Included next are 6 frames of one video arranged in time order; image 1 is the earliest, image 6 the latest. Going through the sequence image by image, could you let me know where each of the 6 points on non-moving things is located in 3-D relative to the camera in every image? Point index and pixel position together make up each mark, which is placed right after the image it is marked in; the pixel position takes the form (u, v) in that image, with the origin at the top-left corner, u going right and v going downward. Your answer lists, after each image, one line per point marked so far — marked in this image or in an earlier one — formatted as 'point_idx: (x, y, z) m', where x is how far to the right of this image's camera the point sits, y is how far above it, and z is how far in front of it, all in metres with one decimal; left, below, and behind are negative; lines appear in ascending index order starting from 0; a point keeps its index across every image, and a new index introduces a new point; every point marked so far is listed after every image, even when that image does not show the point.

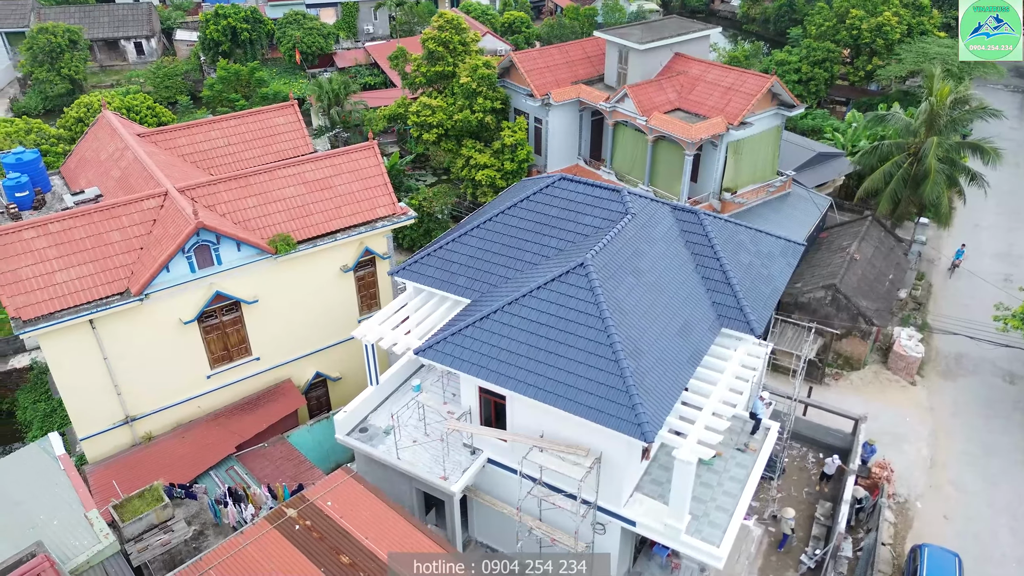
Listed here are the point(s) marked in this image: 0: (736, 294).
0: (+5.8, -0.2, +18.8) m
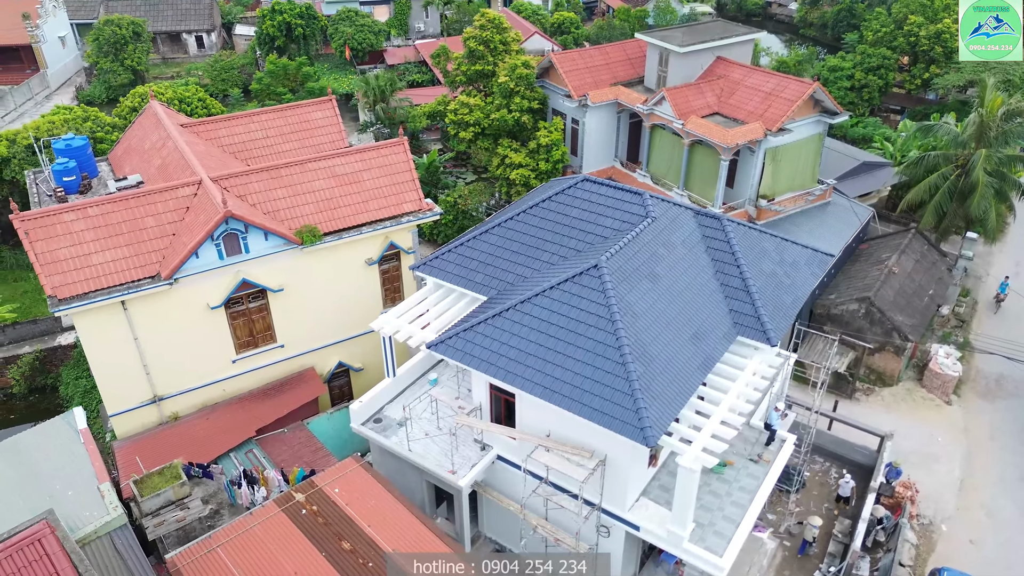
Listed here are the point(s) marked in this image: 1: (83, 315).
0: (+6.2, -0.4, +18.5) m
1: (-11.4, -0.7, +19.3) m
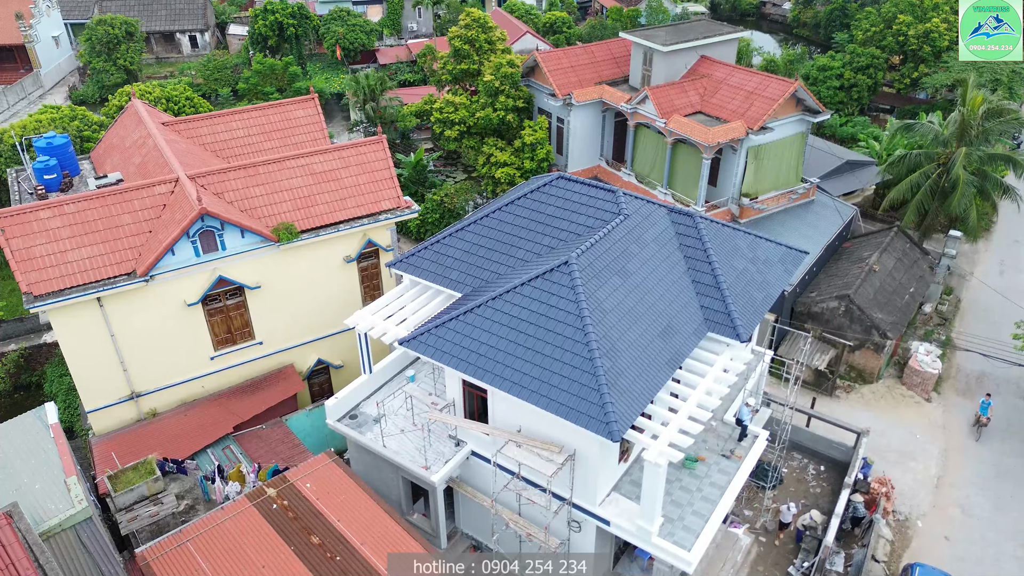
0: (+5.5, -0.3, +18.6) m
1: (-12.1, -0.7, +19.4) m
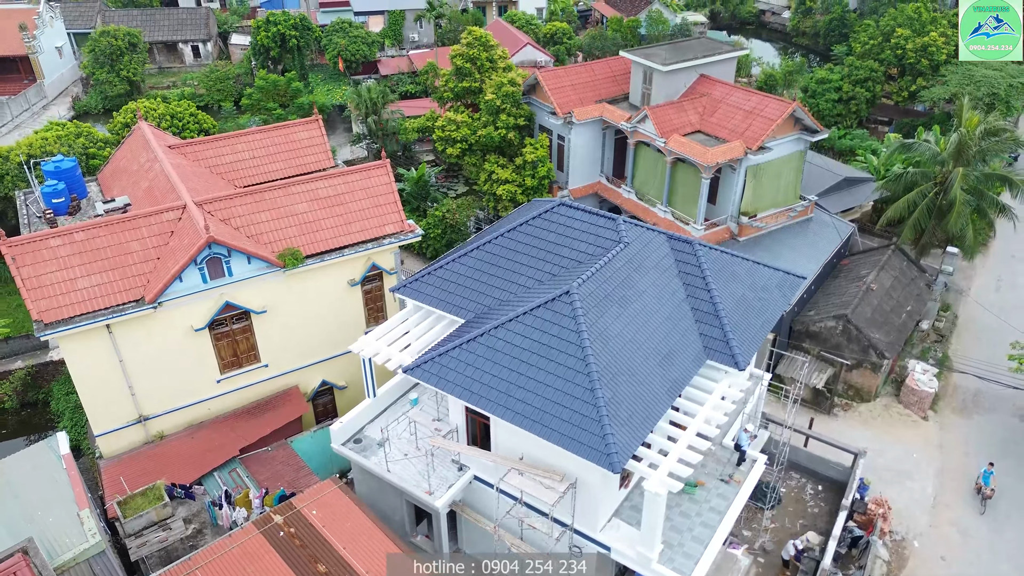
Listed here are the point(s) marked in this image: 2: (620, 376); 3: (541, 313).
0: (+5.5, -1.0, +18.9) m
1: (-12.1, -1.4, +19.7) m
2: (+2.5, -2.1, +17.0) m
3: (+0.7, -0.6, +18.1) m
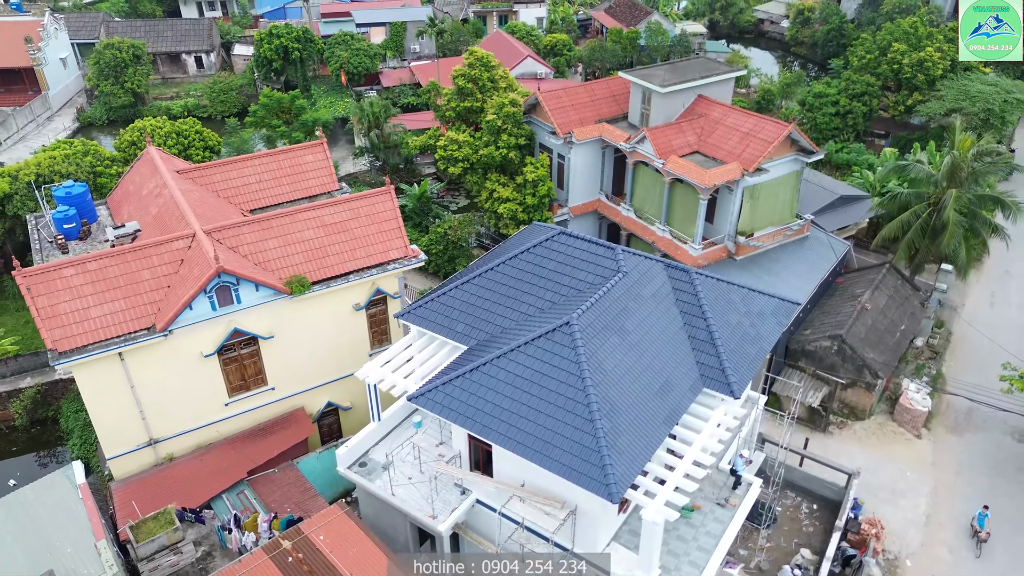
0: (+5.6, -1.8, +19.5) m
1: (-12.0, -2.2, +20.3) m
2: (+2.6, -2.9, +17.5) m
3: (+0.8, -1.4, +18.6) m
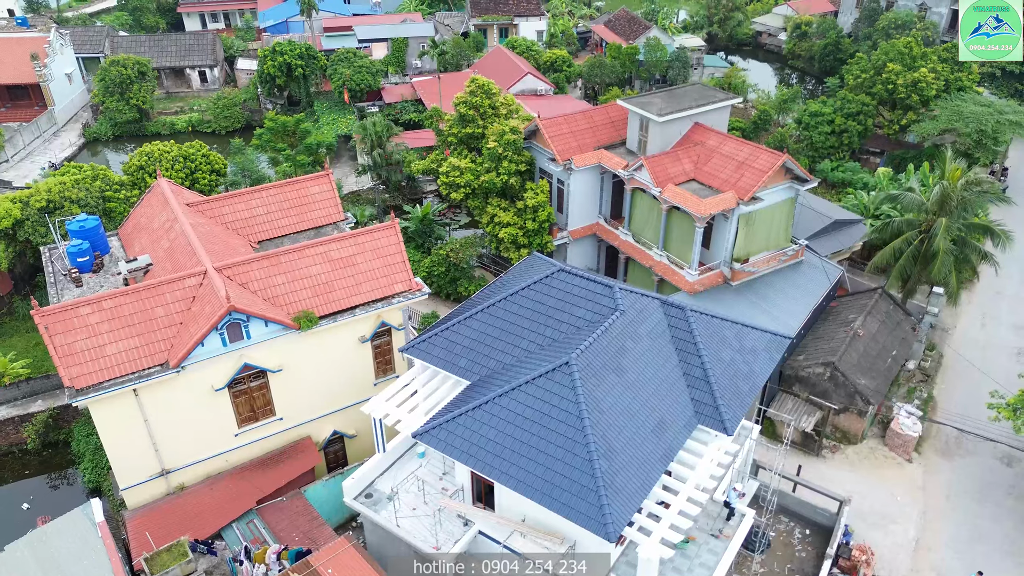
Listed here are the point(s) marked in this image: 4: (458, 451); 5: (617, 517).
0: (+5.6, -2.9, +20.2) m
1: (-12.0, -3.3, +21.0) m
2: (+2.6, -4.0, +18.2) m
3: (+0.8, -2.5, +19.3) m
4: (-1.4, -4.3, +19.0) m
5: (+2.4, -5.3, +16.8) m
